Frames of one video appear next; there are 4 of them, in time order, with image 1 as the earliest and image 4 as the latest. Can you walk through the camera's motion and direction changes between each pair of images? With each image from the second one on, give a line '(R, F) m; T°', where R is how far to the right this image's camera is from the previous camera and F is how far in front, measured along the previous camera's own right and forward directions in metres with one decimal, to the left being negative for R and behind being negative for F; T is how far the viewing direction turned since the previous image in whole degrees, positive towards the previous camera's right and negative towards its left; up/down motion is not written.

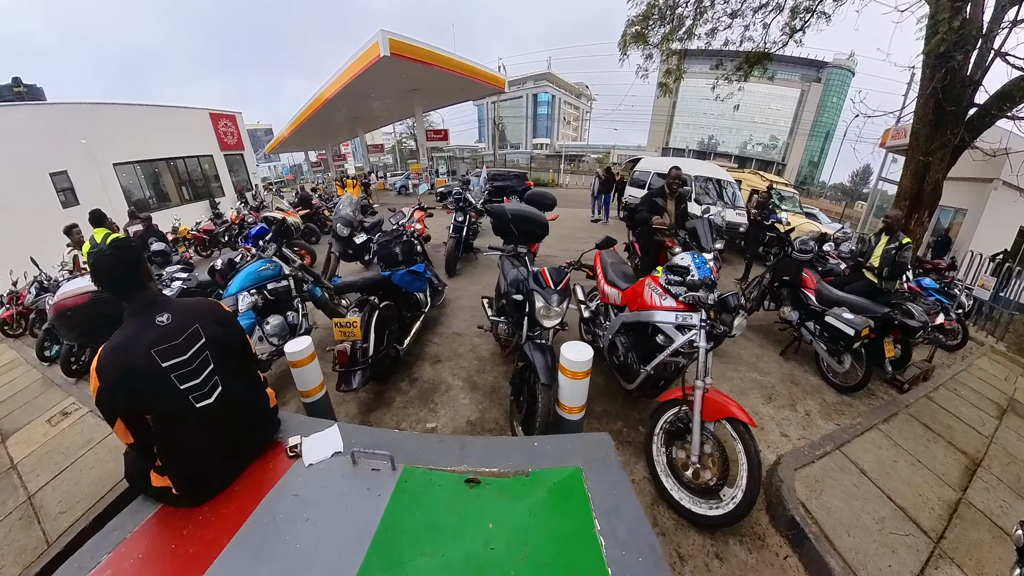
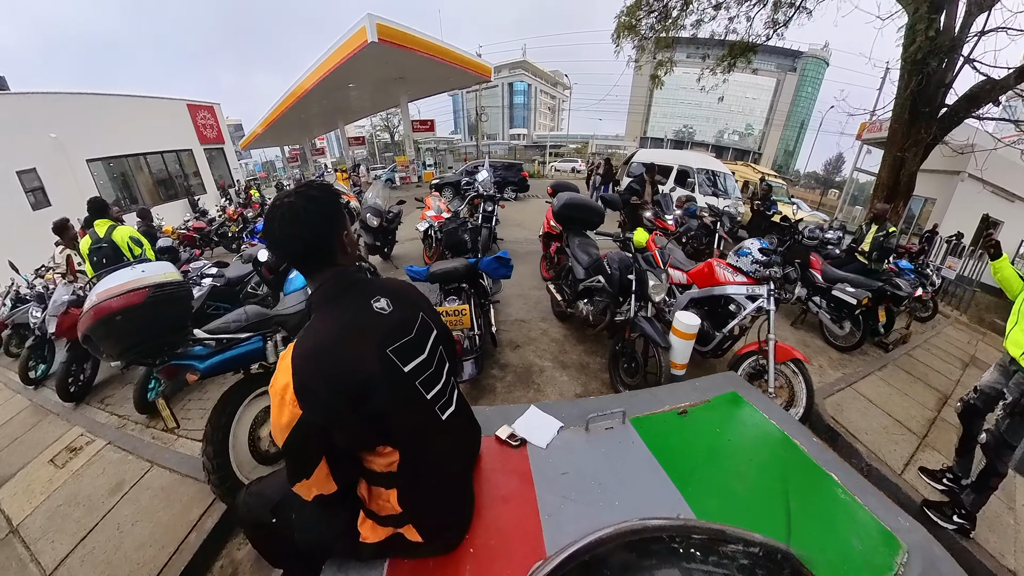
(-0.4, -0.3) m; +2°
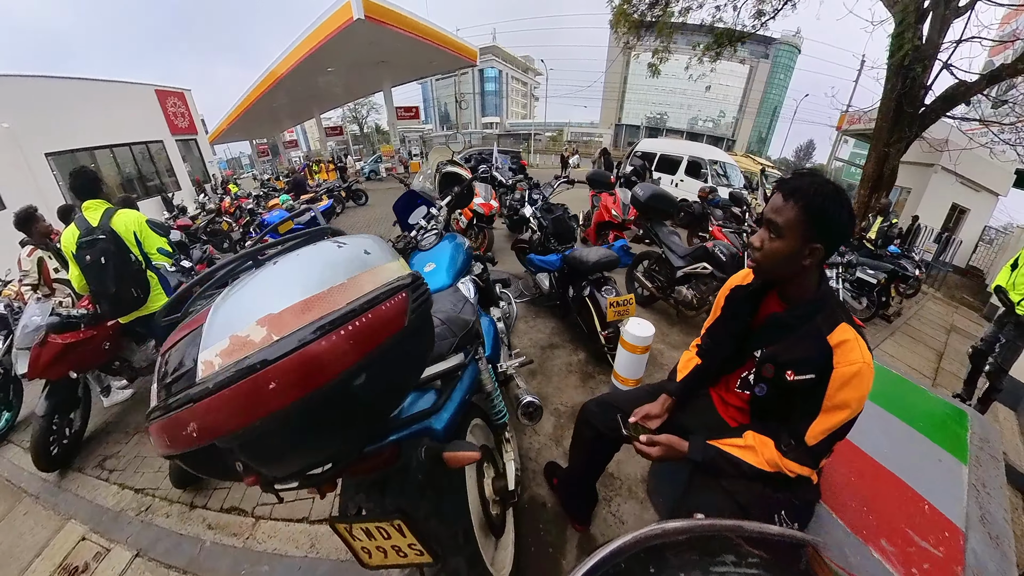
(-0.7, -0.4) m; +3°
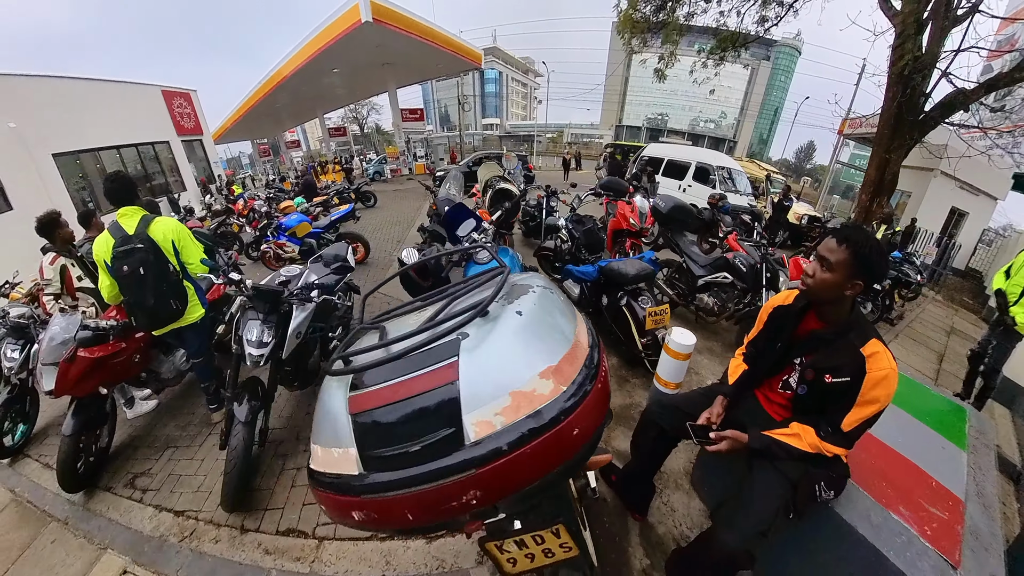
(-0.2, -0.2) m; 0°
